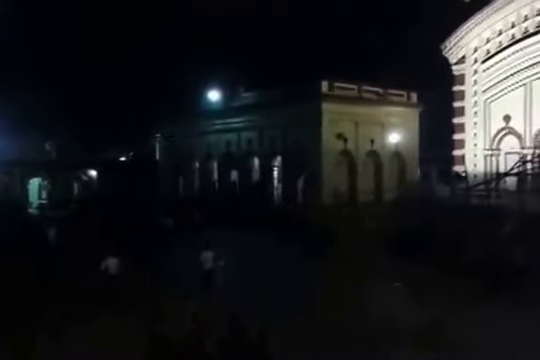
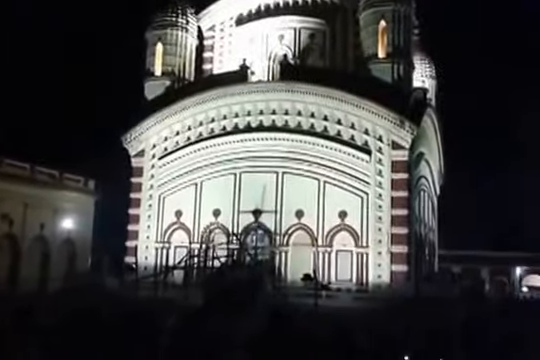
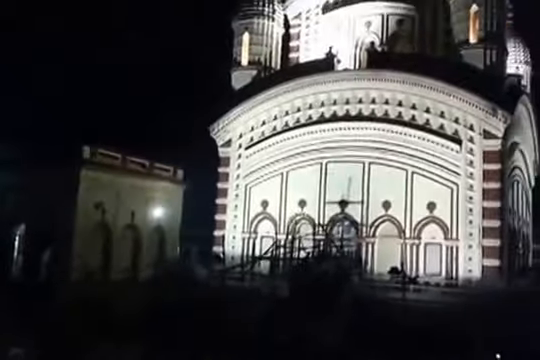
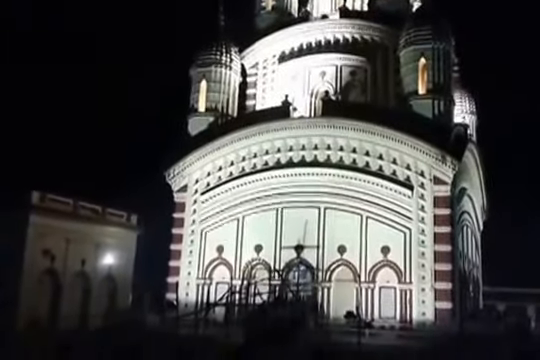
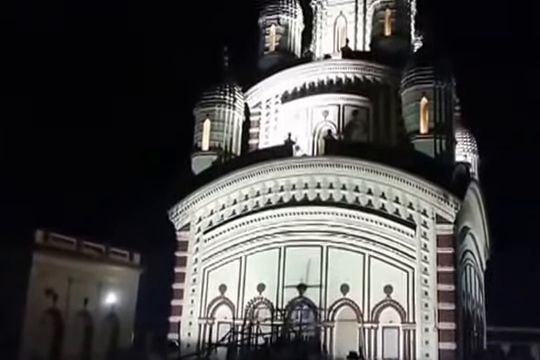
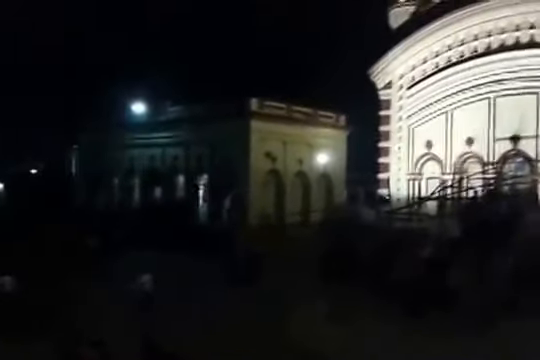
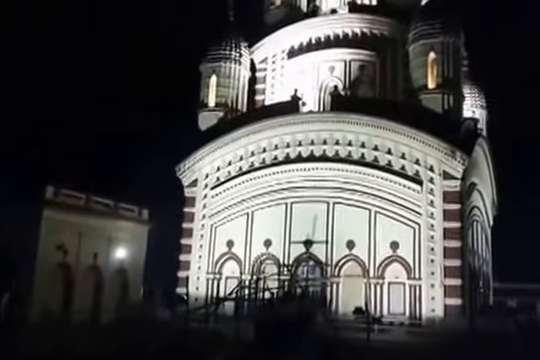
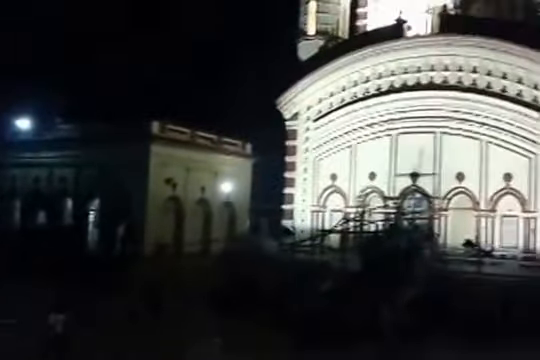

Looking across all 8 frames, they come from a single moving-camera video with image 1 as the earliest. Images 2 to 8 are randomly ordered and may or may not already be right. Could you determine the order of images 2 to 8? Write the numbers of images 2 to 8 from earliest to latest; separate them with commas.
6, 8, 3, 7, 5, 4, 2
